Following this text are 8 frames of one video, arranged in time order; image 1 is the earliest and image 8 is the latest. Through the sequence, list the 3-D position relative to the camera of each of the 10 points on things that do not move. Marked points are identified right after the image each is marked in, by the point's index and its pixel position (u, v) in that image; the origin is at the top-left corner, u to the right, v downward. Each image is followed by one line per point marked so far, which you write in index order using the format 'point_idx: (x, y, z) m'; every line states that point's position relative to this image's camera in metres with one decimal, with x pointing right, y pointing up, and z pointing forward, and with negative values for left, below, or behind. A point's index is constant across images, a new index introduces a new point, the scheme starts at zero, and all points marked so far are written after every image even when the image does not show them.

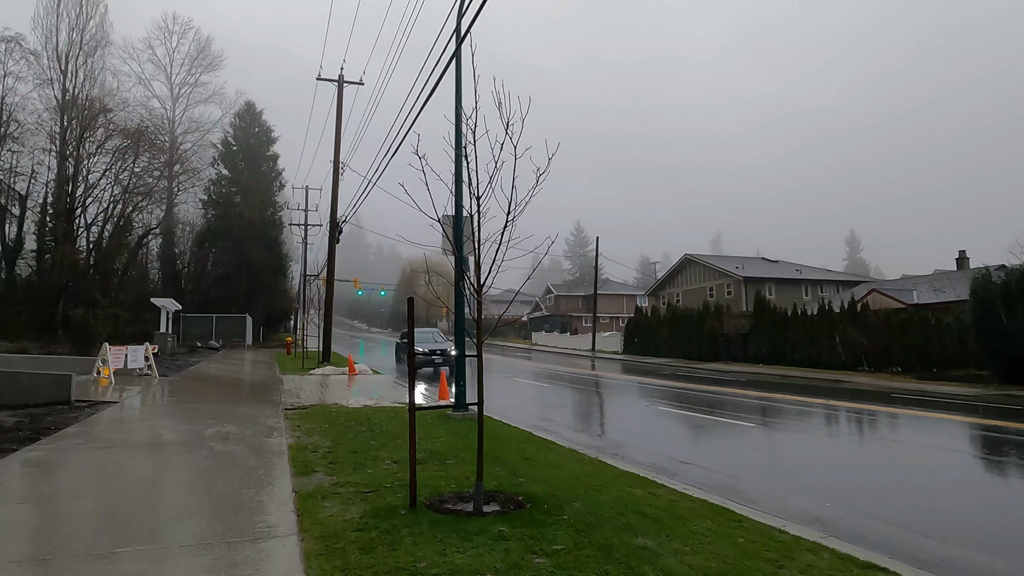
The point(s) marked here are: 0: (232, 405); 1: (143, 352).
0: (-4.3, -1.8, +10.2) m
1: (-8.4, -1.5, +15.0) m
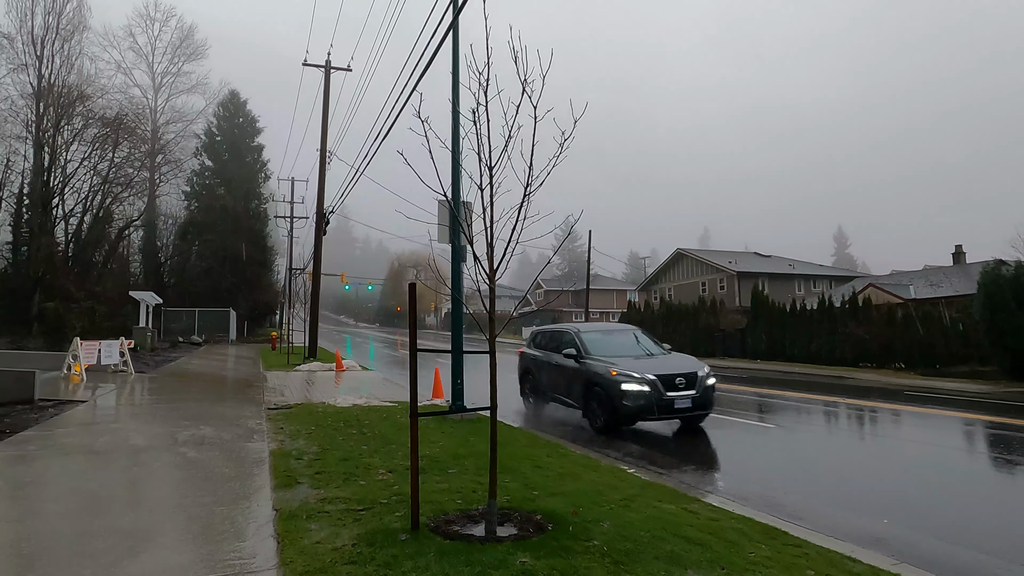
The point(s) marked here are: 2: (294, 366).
0: (-4.4, -1.7, +9.5) m
1: (-8.5, -1.3, +14.2) m
2: (-6.2, -2.2, +18.7) m
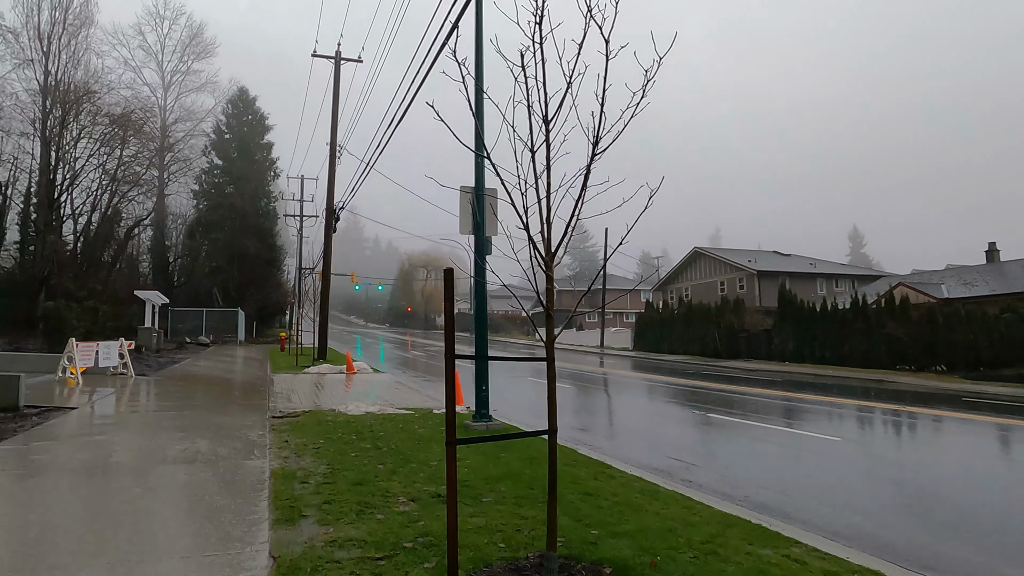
0: (-4.0, -1.6, +8.7) m
1: (-8.1, -1.3, +13.5) m
2: (-5.7, -2.2, +18.0) m
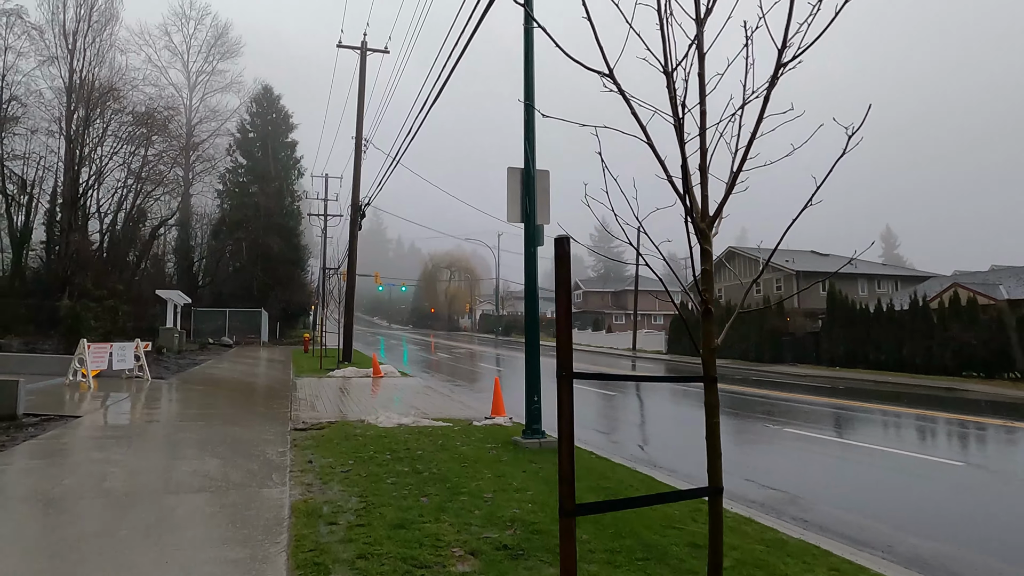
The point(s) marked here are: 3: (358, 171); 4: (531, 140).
0: (-3.4, -1.6, +7.9) m
1: (-7.3, -1.2, +12.7) m
2: (-4.8, -2.2, +17.2) m
3: (-4.6, +3.5, +19.6) m
4: (+0.2, +1.5, +6.7) m
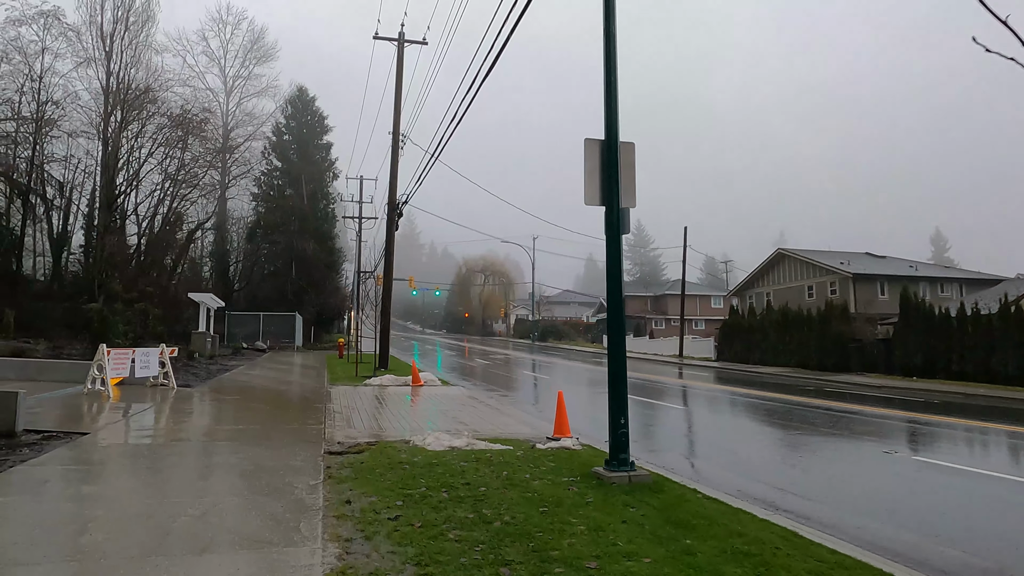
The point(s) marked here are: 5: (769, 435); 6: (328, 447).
0: (-2.7, -1.6, +6.8) m
1: (-6.4, -1.3, +11.9) m
2: (-3.7, -2.2, +16.2) m
3: (-3.3, +3.4, +18.6) m
4: (+0.8, +1.5, +5.5) m
5: (+4.7, -2.7, +12.1) m
6: (-1.8, -1.5, +6.4) m
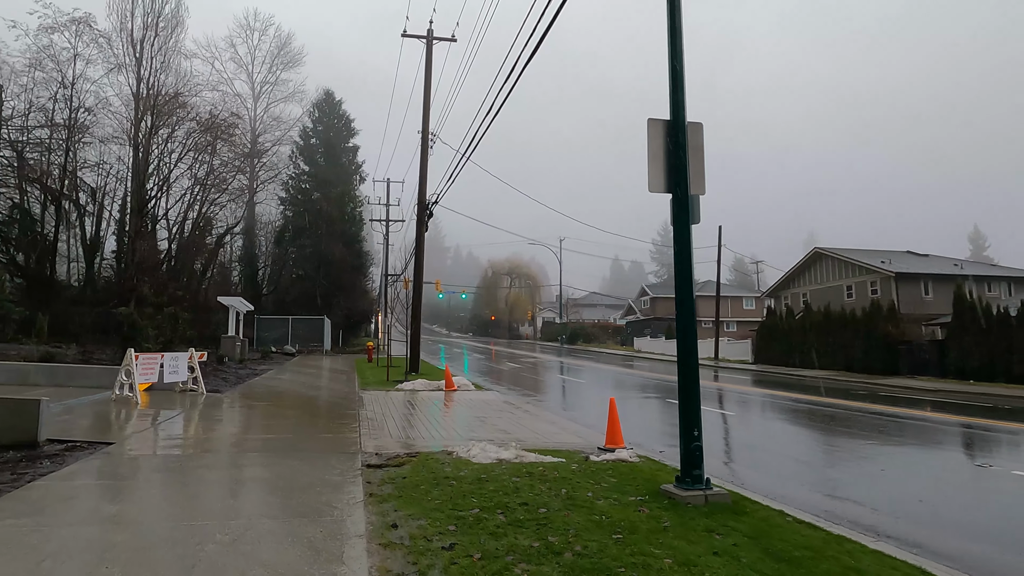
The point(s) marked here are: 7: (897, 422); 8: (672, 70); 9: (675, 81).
0: (-2.2, -1.6, +6.4) m
1: (-5.7, -1.3, +11.6) m
2: (-2.9, -2.3, +15.8) m
3: (-2.4, +3.3, +18.2) m
4: (+1.3, +1.6, +5.0) m
5: (+5.4, -2.7, +11.4) m
6: (-1.3, -1.5, +6.0) m
7: (+8.2, -2.9, +14.1) m
8: (+1.2, +1.6, +4.9) m
9: (+1.2, +1.5, +4.9) m
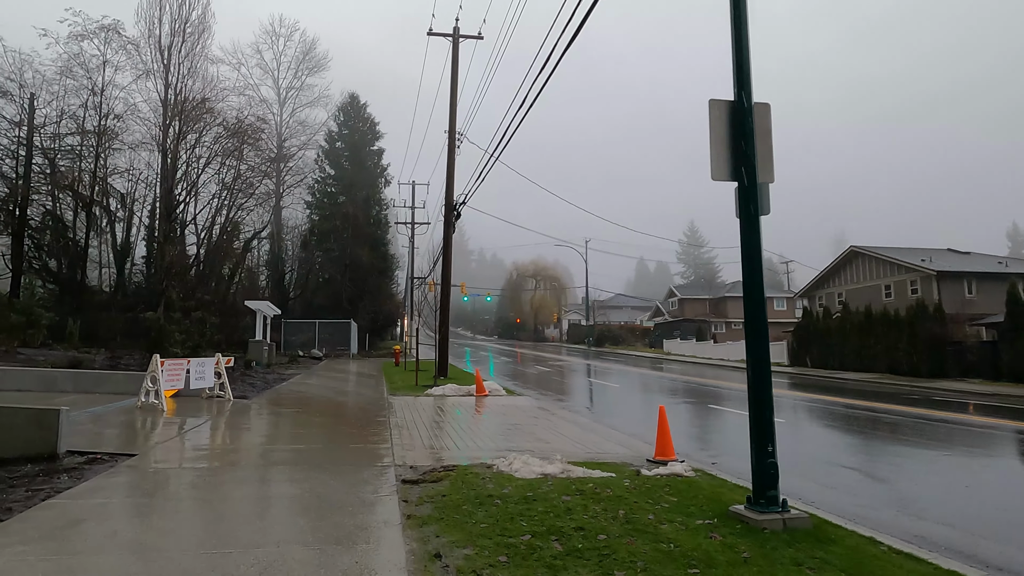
0: (-1.8, -1.6, +6.0) m
1: (-5.1, -1.4, +11.3) m
2: (-2.1, -2.3, +15.4) m
3: (-1.6, +3.3, +17.9) m
4: (+1.6, +1.6, +4.5) m
5: (+6.0, -2.6, +10.8) m
6: (-0.9, -1.6, +5.6) m
7: (+8.9, -2.9, +13.3) m
8: (+1.5, +1.6, +4.5) m
9: (+1.5, +1.5, +4.4) m
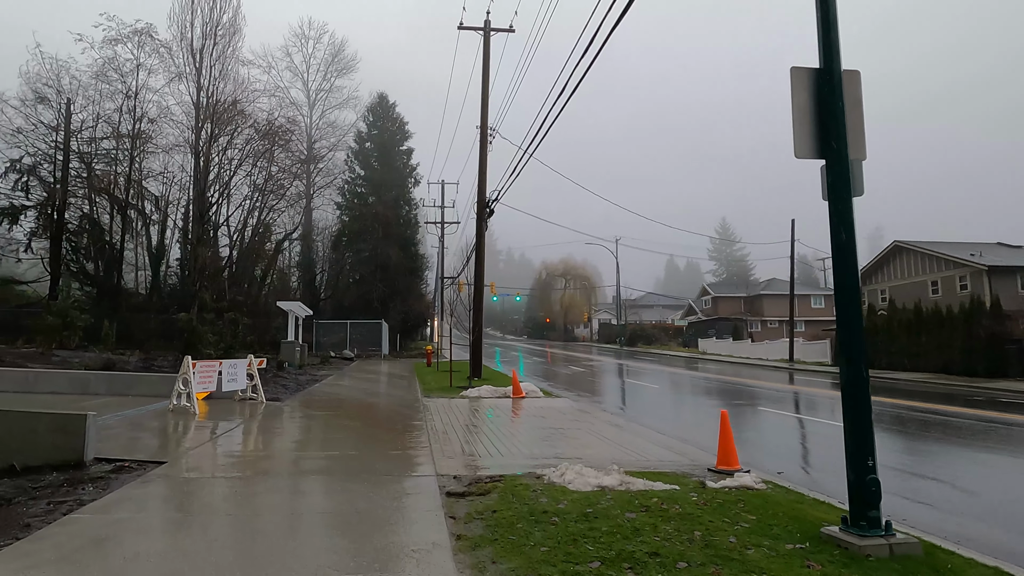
0: (-1.4, -1.6, +5.7) m
1: (-4.5, -1.4, +11.1) m
2: (-1.3, -2.3, +15.0) m
3: (-0.7, +3.3, +17.5) m
4: (+1.9, +1.6, +4.0) m
5: (+6.6, -2.6, +10.1) m
6: (-0.5, -1.5, +5.1) m
7: (+9.6, -2.7, +12.5) m
8: (+1.8, +1.7, +3.9) m
9: (+1.9, +1.6, +3.9) m
